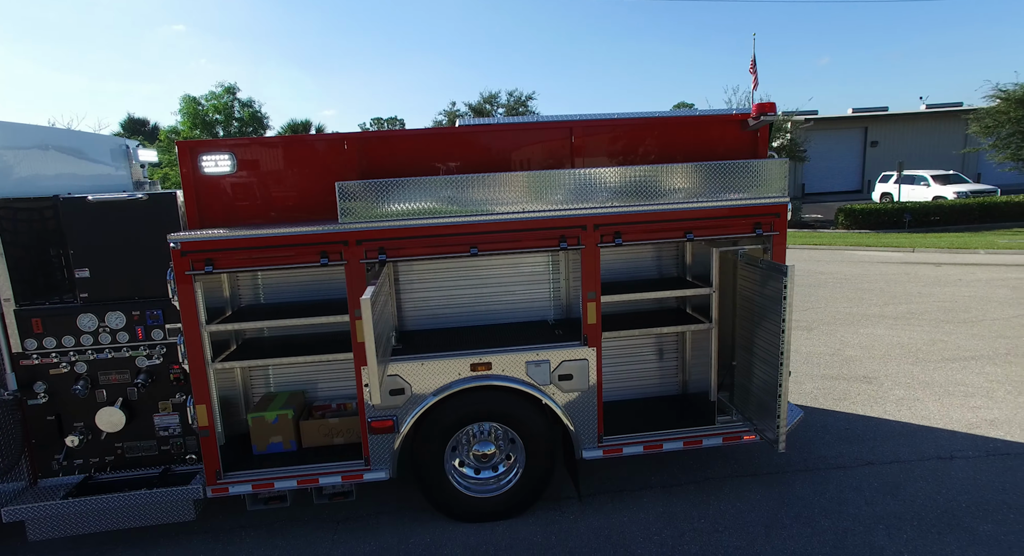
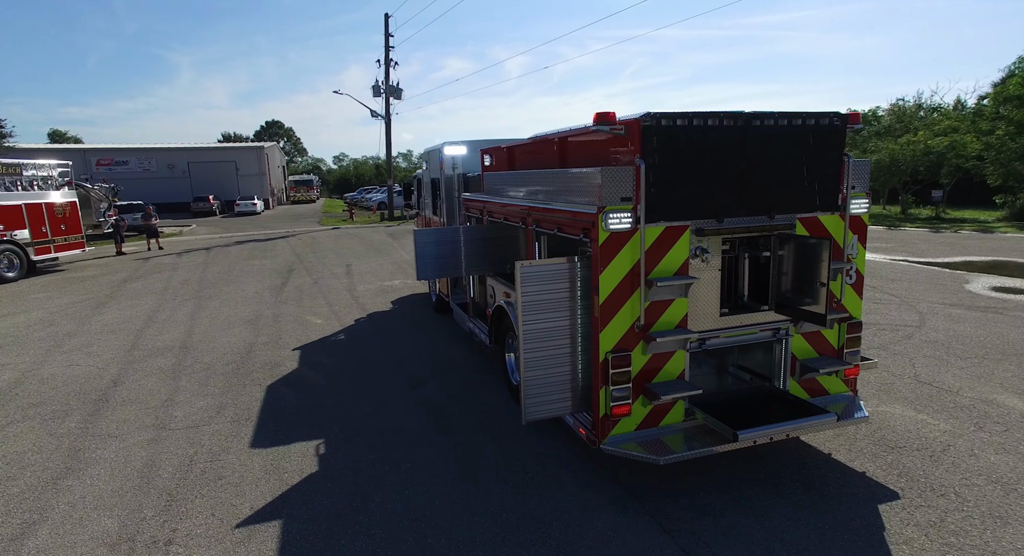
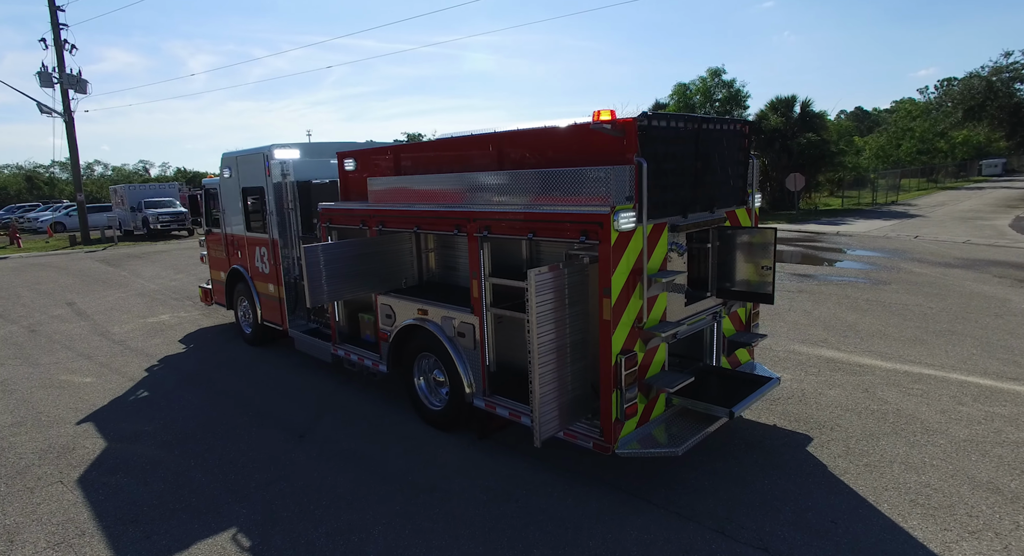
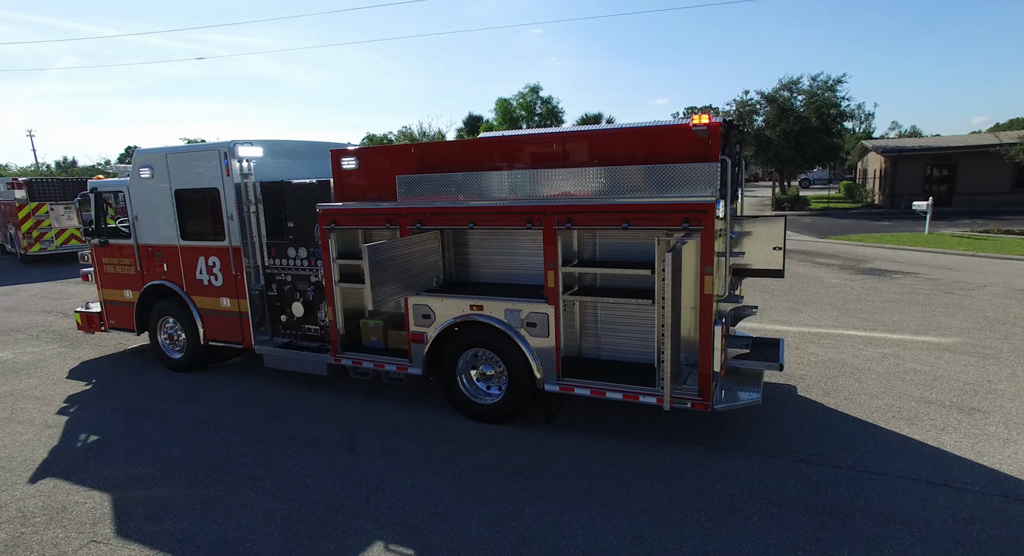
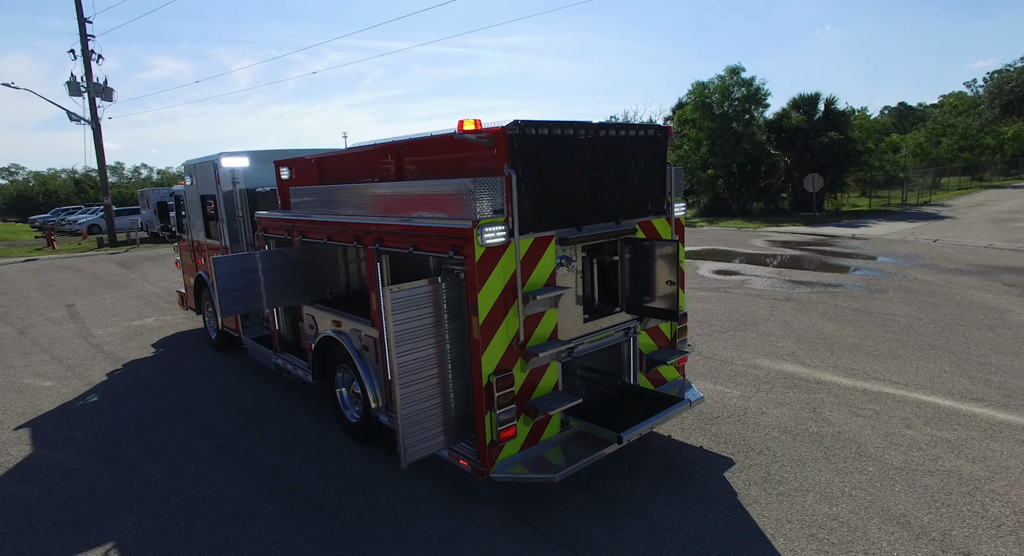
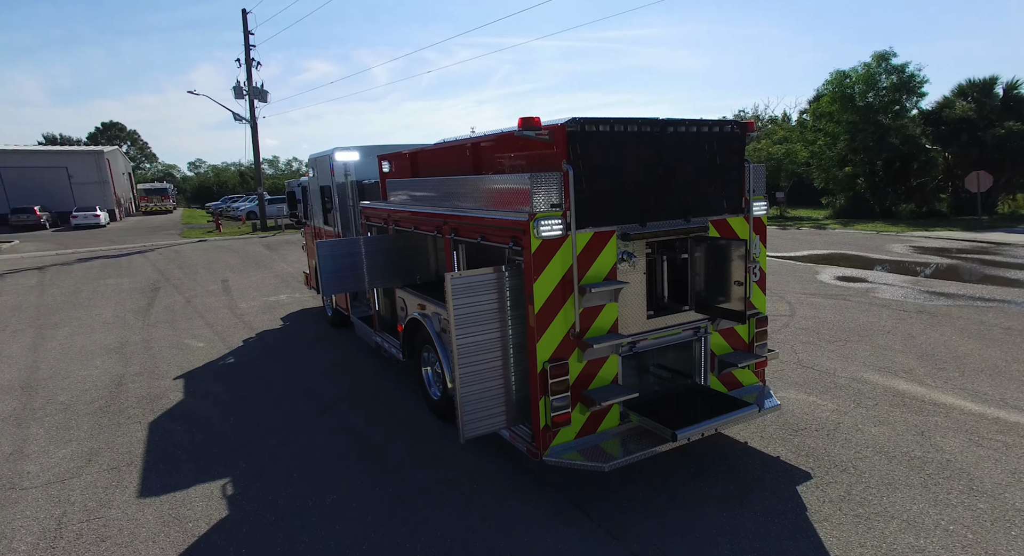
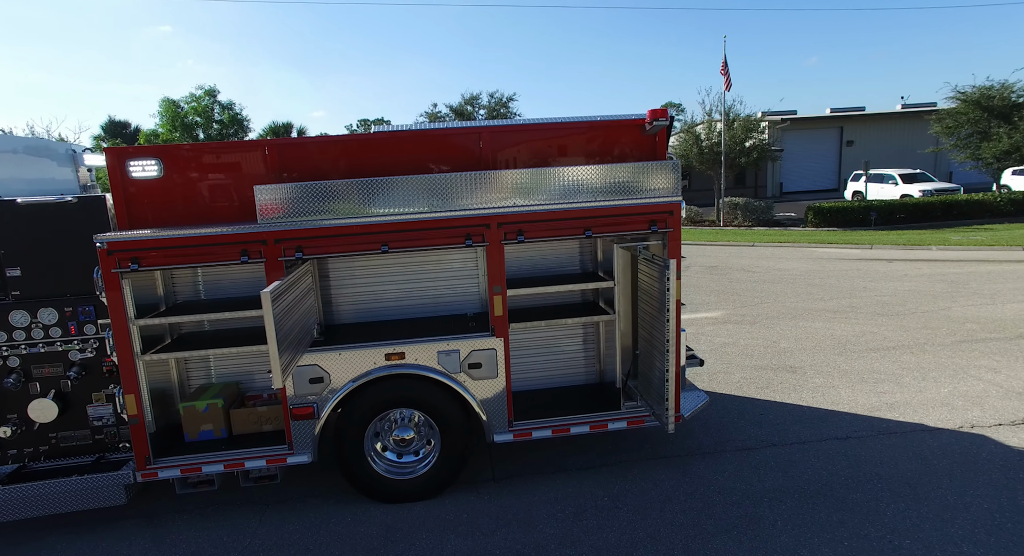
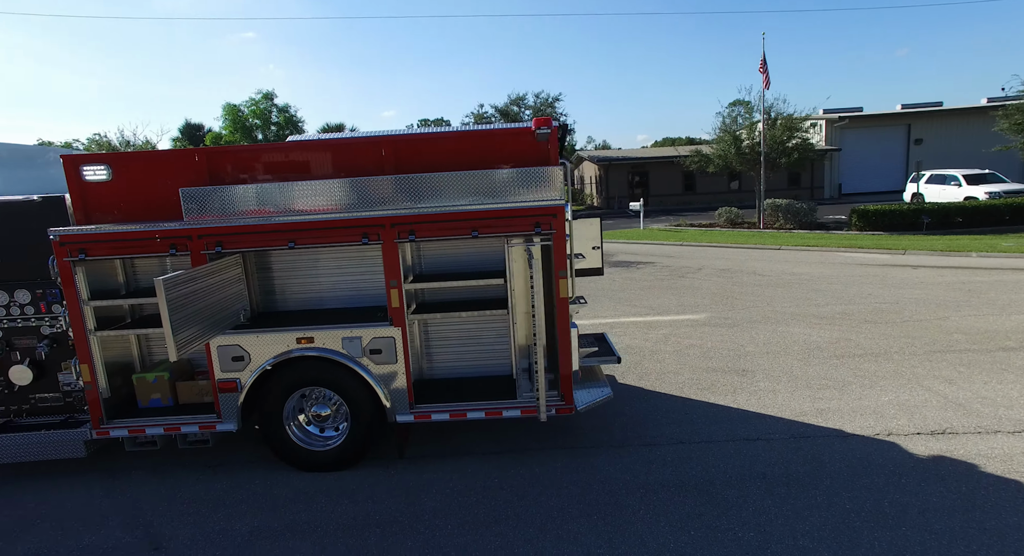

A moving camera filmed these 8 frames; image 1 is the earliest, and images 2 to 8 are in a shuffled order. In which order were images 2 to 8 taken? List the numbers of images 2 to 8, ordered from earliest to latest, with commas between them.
7, 8, 4, 3, 5, 6, 2
